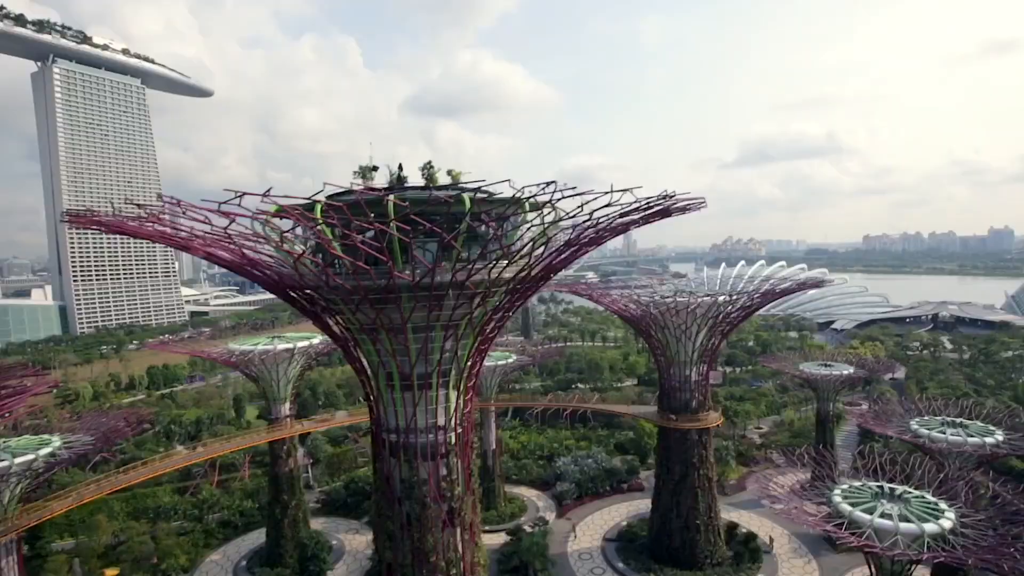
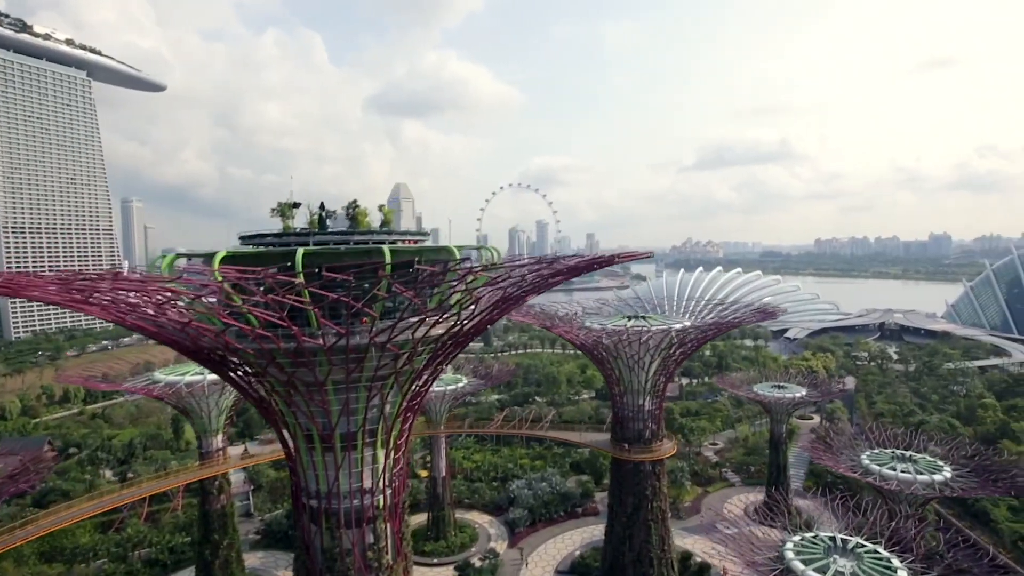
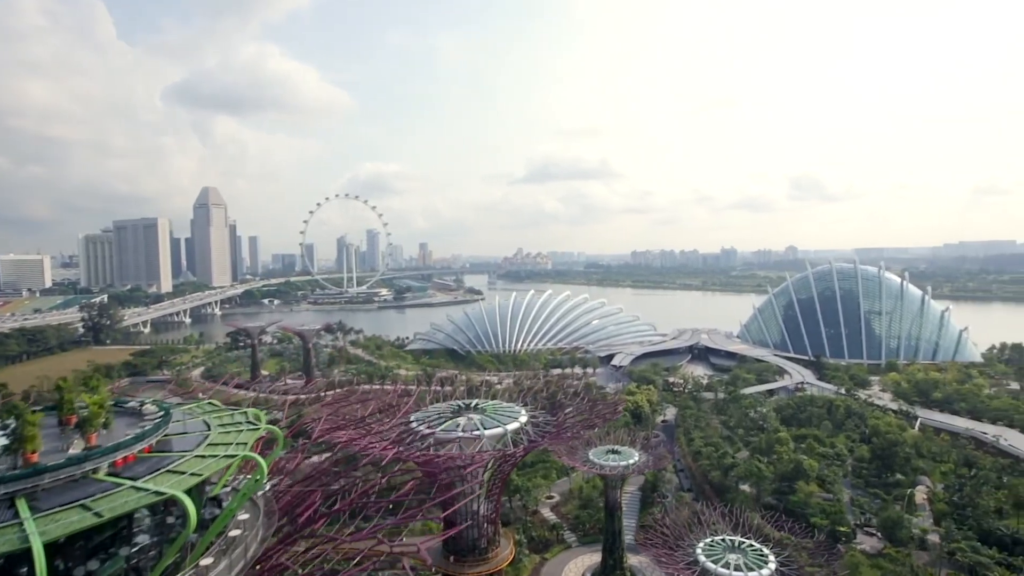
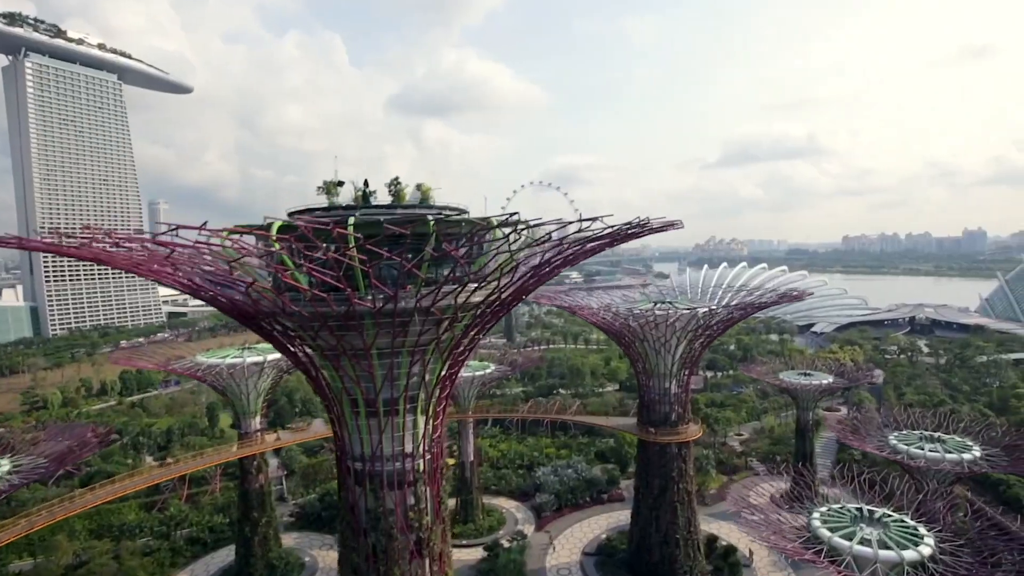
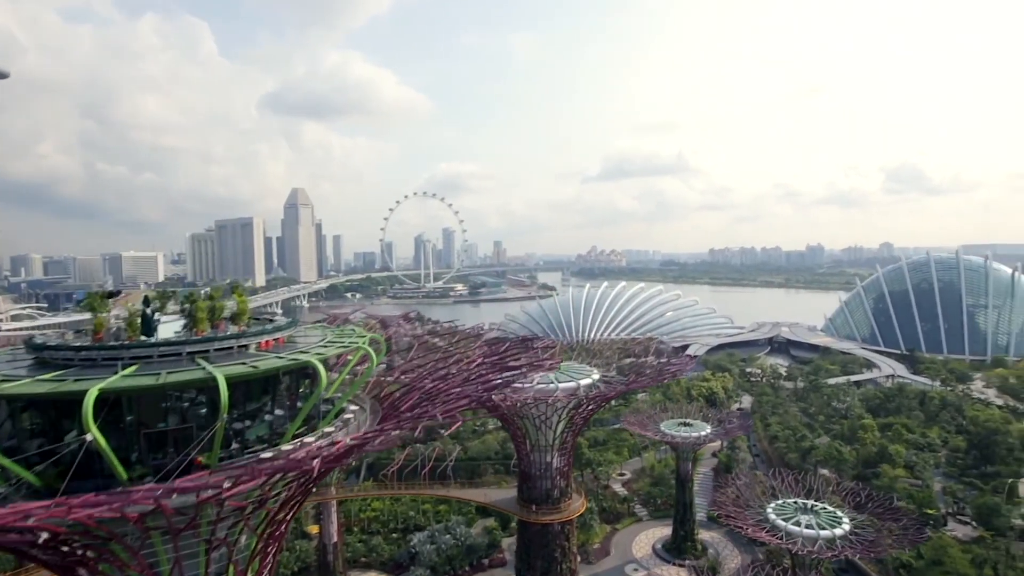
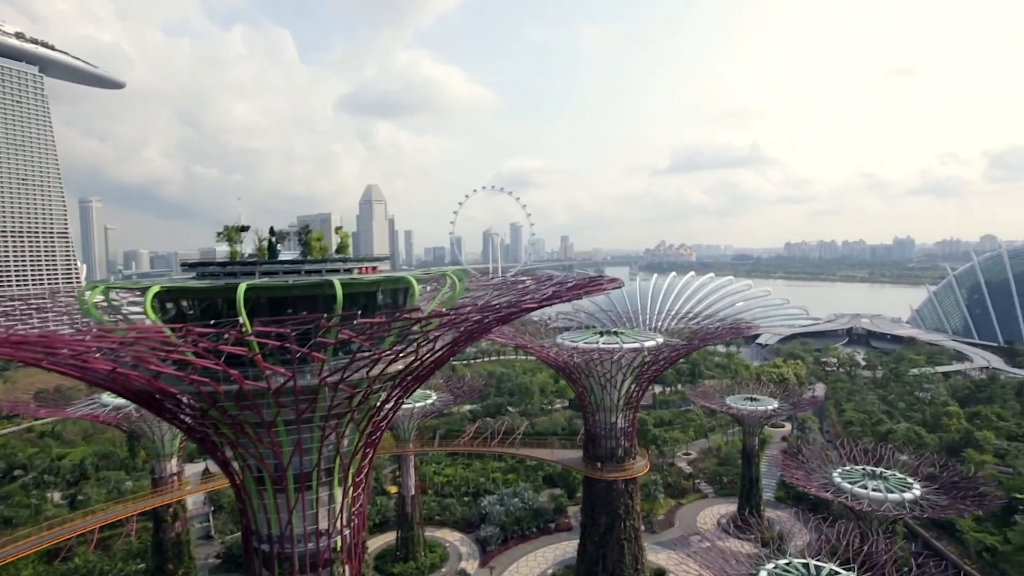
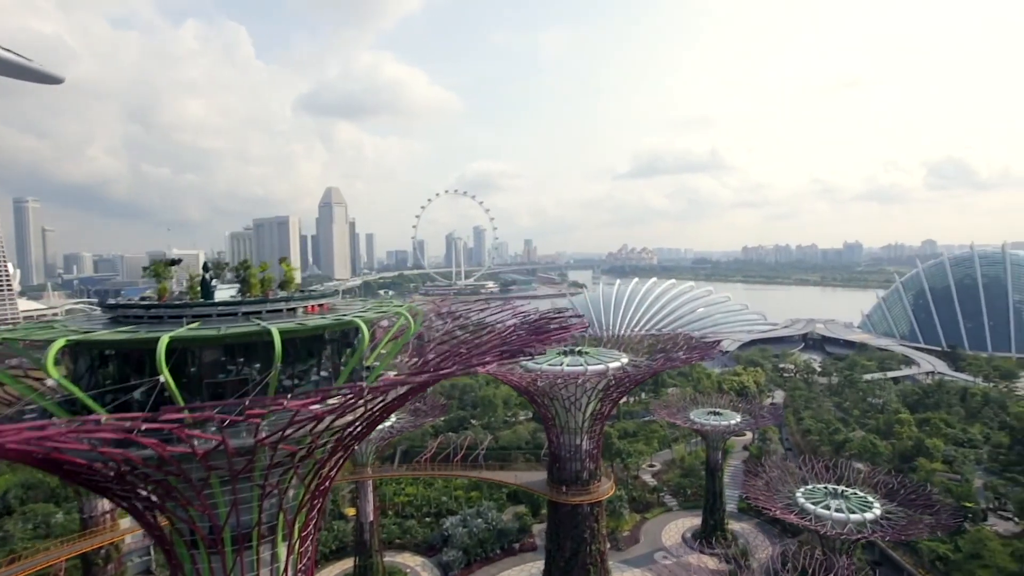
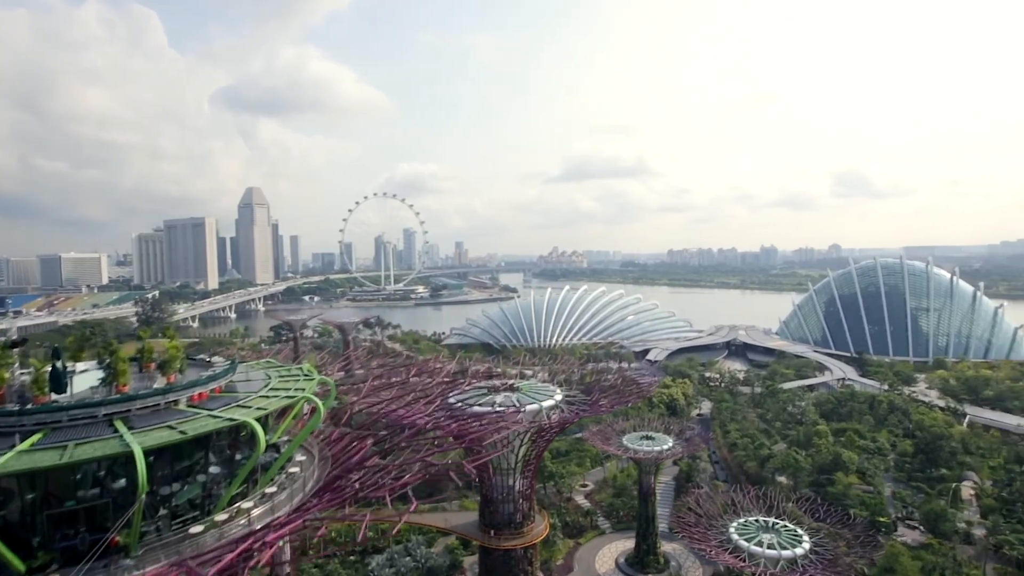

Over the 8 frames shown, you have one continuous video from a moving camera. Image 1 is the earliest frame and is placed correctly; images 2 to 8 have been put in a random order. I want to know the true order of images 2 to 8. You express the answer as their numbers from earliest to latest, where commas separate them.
4, 2, 6, 7, 5, 8, 3
